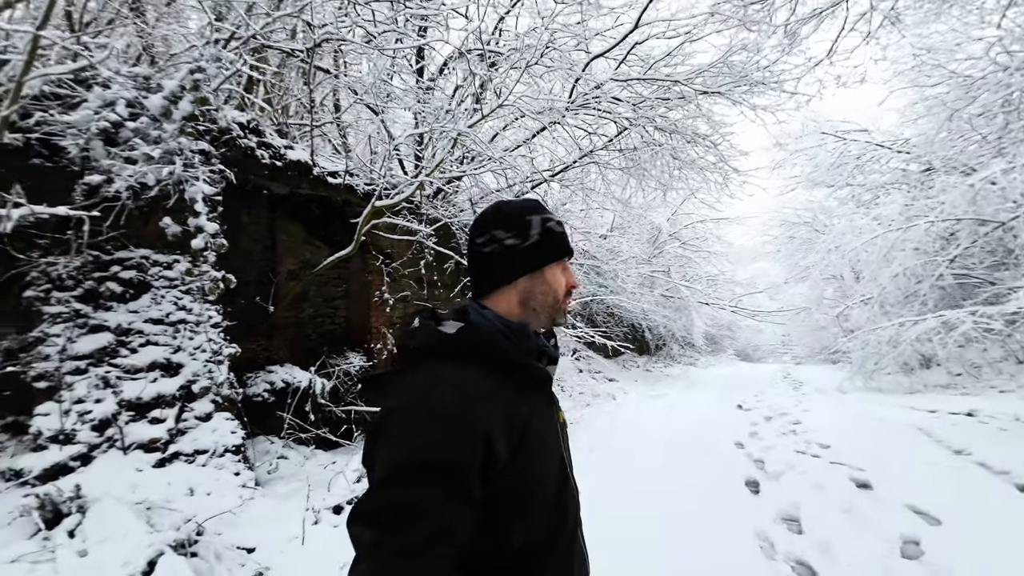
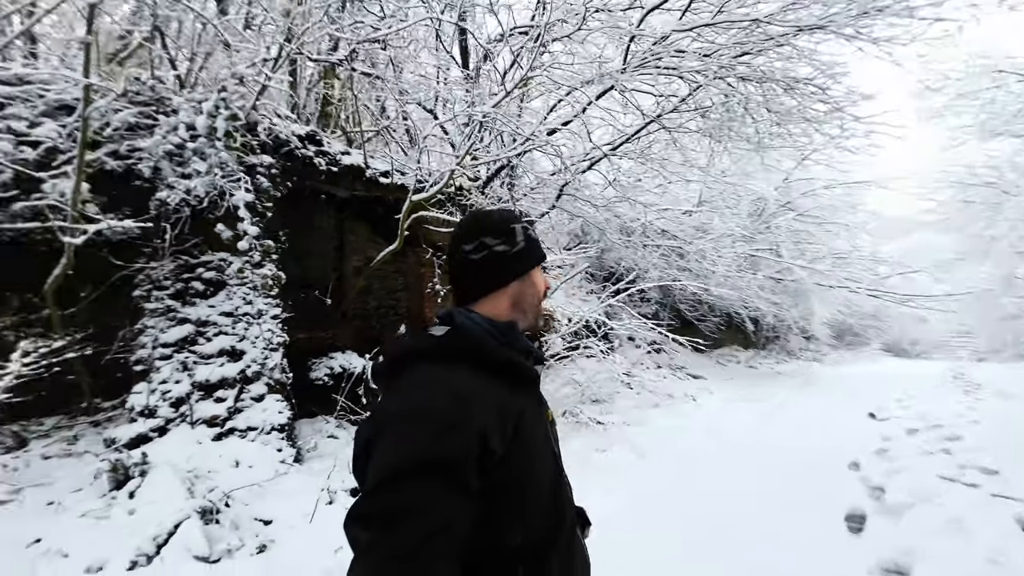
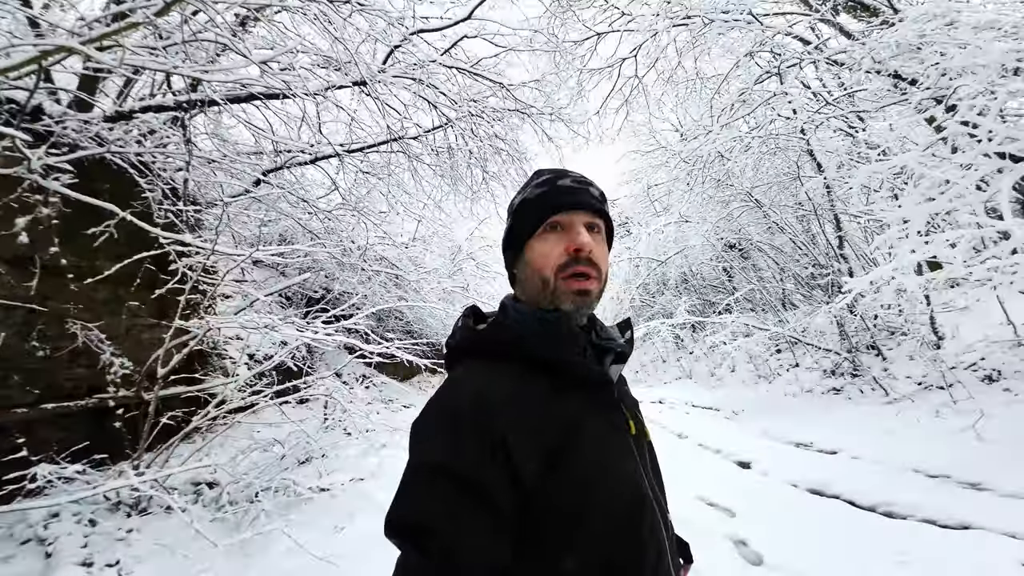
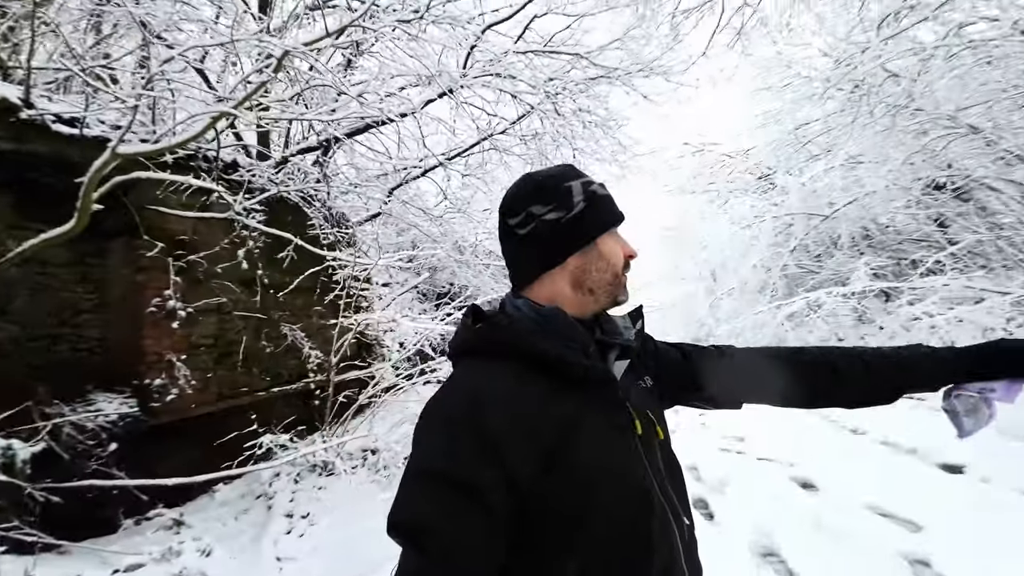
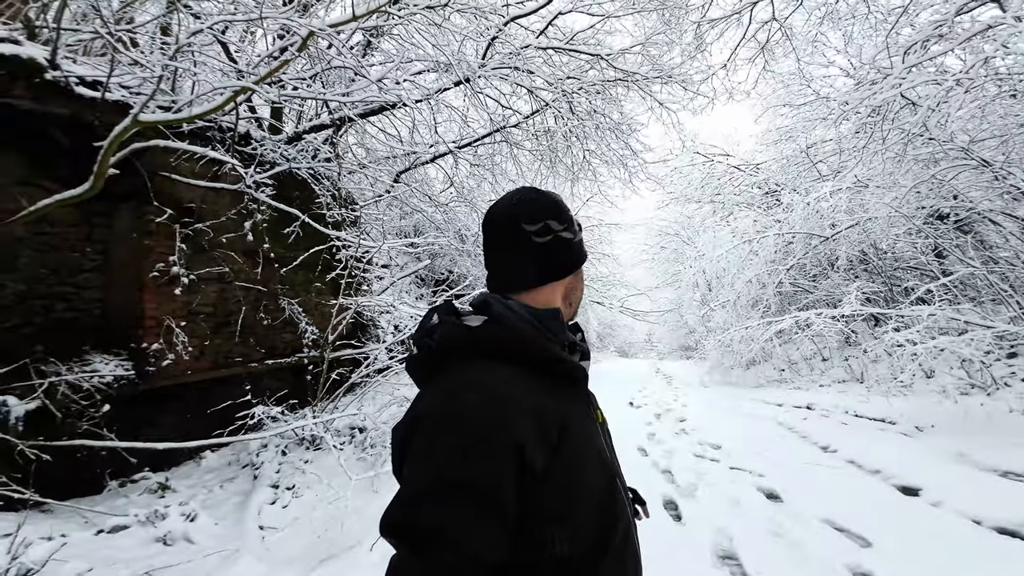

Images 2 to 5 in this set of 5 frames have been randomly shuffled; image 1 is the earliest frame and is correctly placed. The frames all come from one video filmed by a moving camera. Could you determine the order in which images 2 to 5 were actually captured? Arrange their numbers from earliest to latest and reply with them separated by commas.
2, 4, 3, 5
